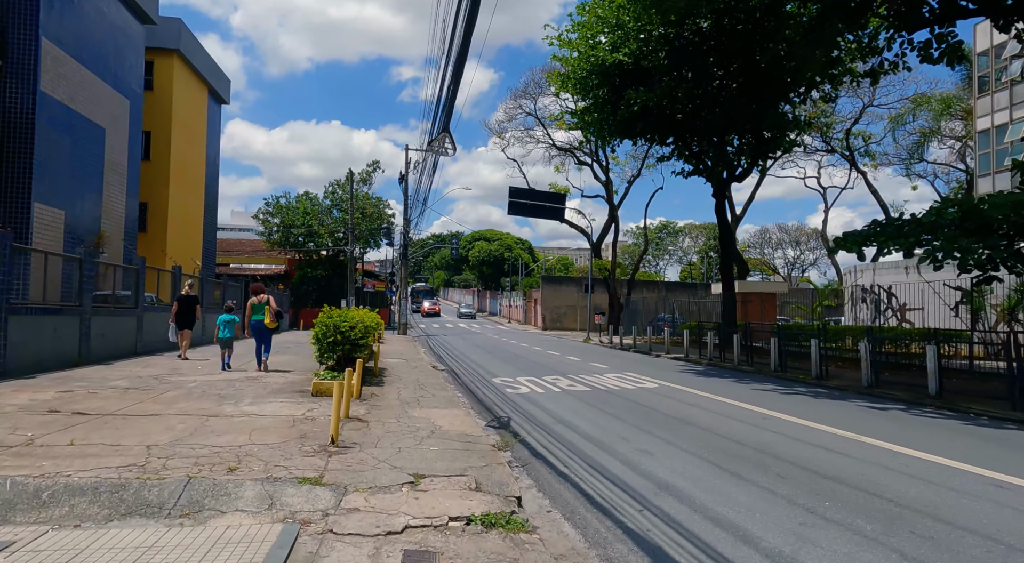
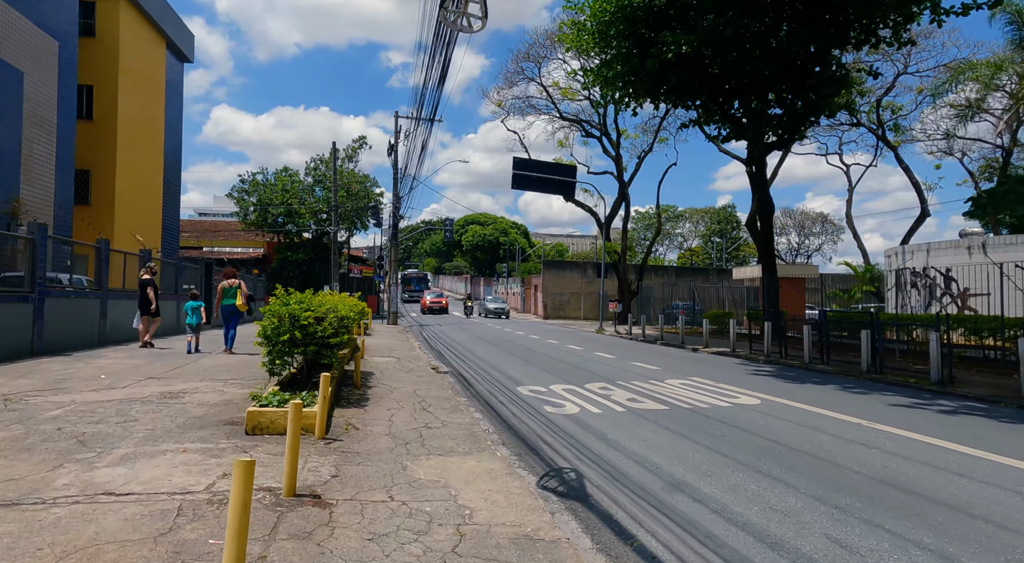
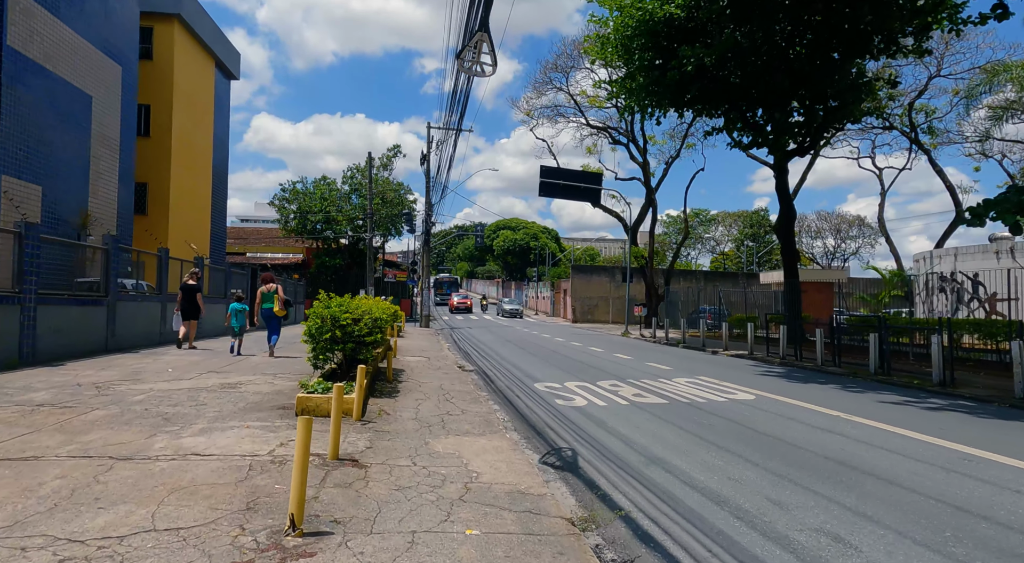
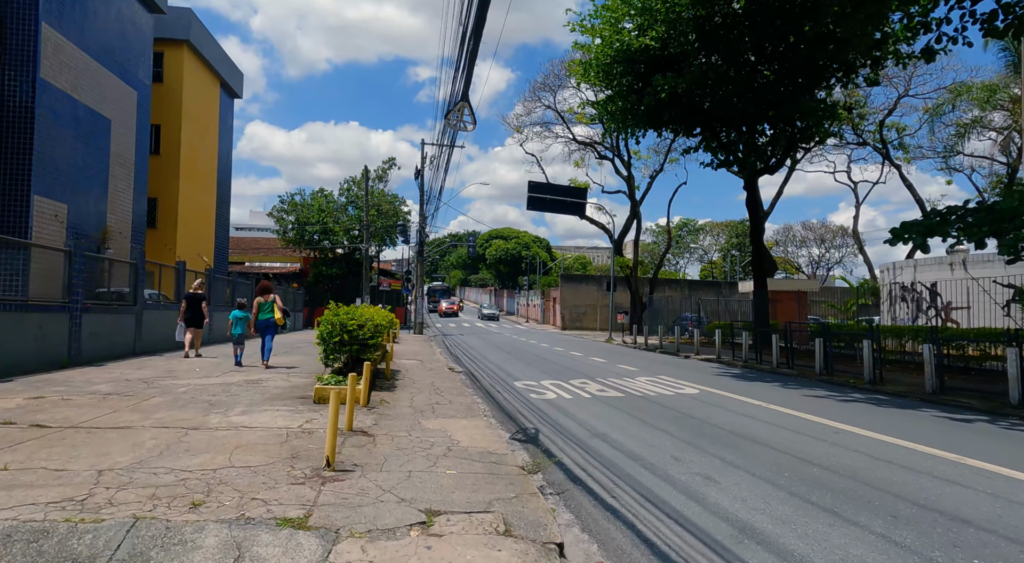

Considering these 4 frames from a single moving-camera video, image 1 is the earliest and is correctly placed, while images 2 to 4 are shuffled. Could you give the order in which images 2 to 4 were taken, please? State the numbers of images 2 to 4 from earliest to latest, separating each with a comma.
4, 3, 2
